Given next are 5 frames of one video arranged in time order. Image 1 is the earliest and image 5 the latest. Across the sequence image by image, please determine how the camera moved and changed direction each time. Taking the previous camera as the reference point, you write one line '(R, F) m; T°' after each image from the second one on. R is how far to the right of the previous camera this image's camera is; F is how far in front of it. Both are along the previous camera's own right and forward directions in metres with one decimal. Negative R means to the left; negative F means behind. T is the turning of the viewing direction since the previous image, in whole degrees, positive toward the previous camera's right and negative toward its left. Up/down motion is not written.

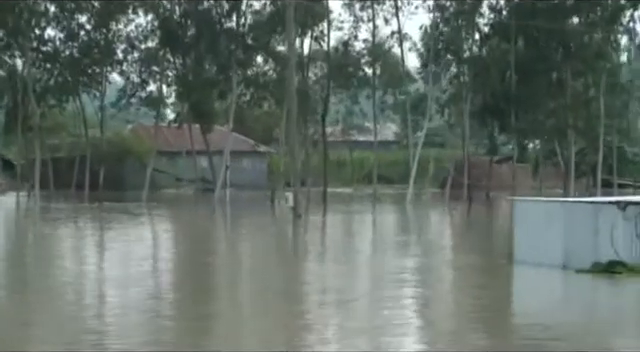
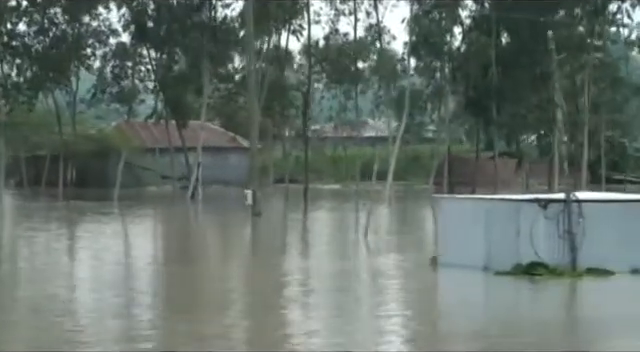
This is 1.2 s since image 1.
(0.0, +0.6) m; +1°
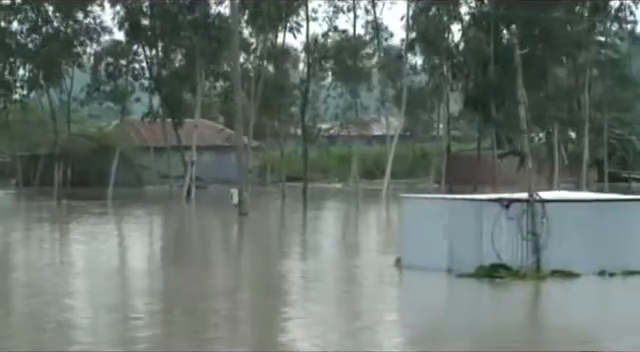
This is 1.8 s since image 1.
(0.0, +0.3) m; 0°
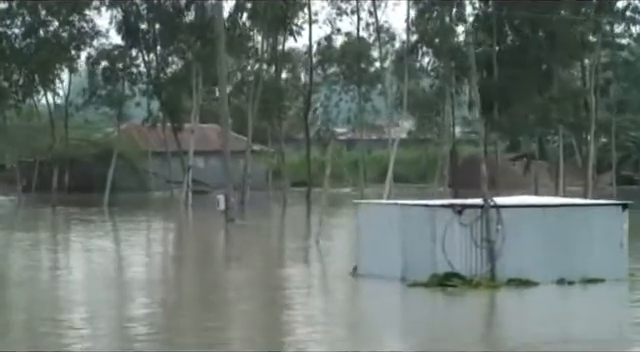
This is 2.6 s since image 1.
(0.0, +0.4) m; 0°
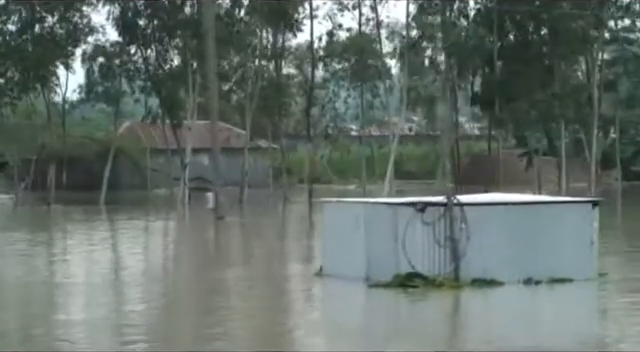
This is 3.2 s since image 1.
(0.0, +0.3) m; 0°
